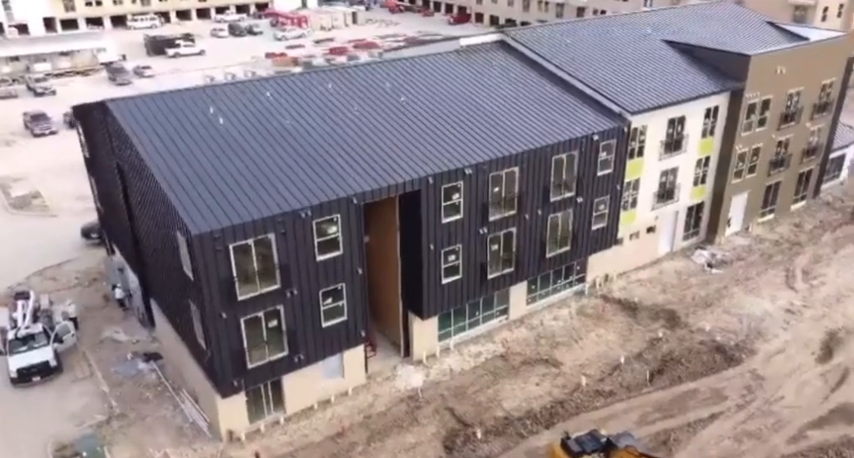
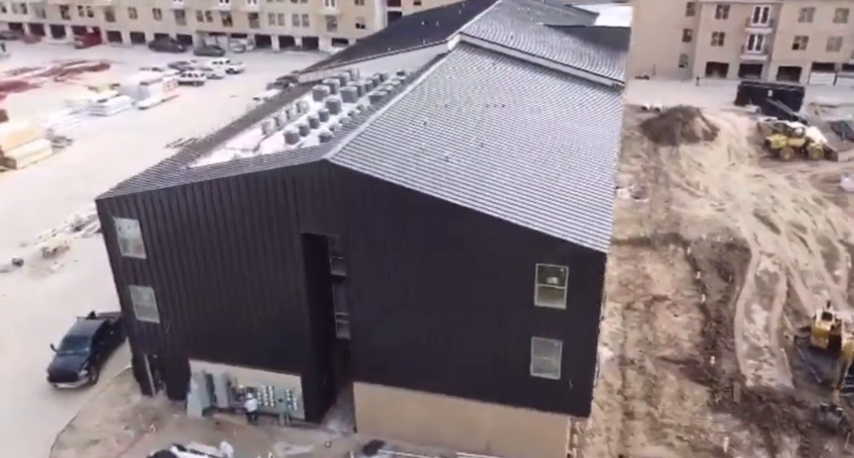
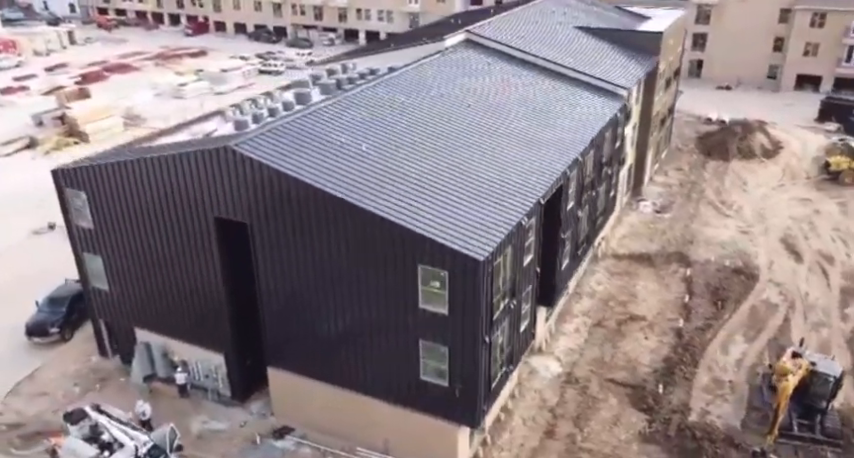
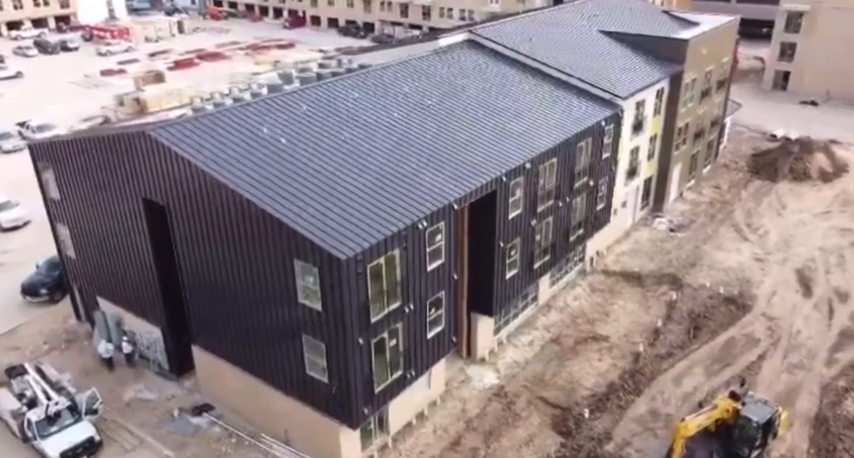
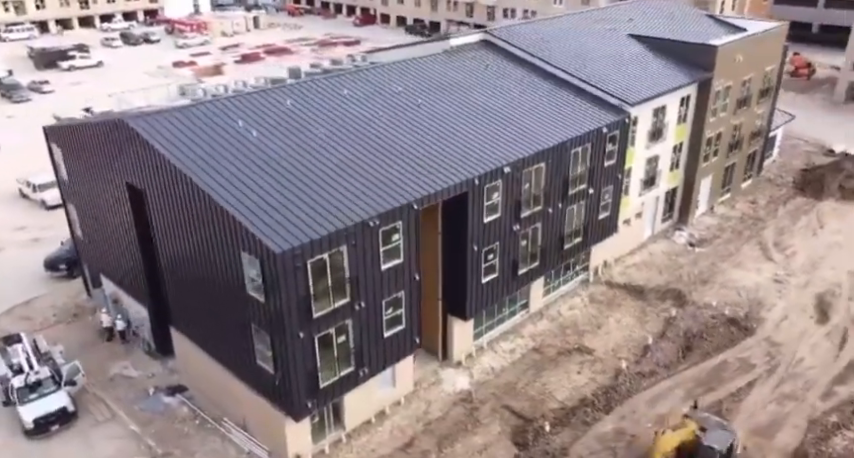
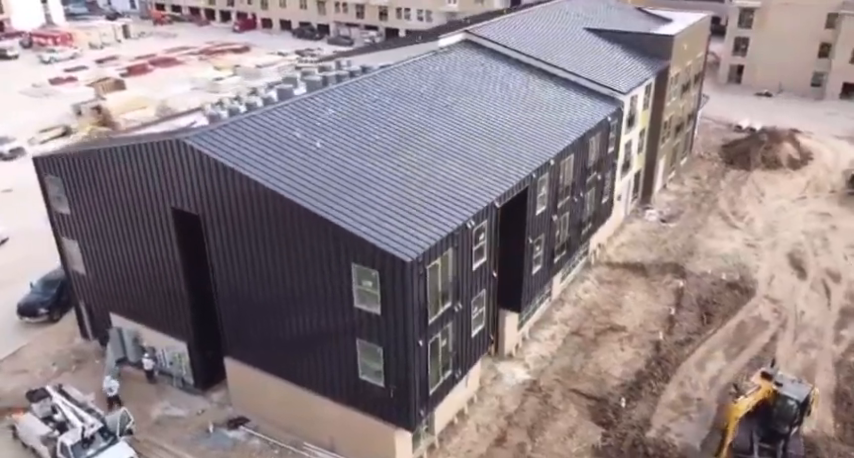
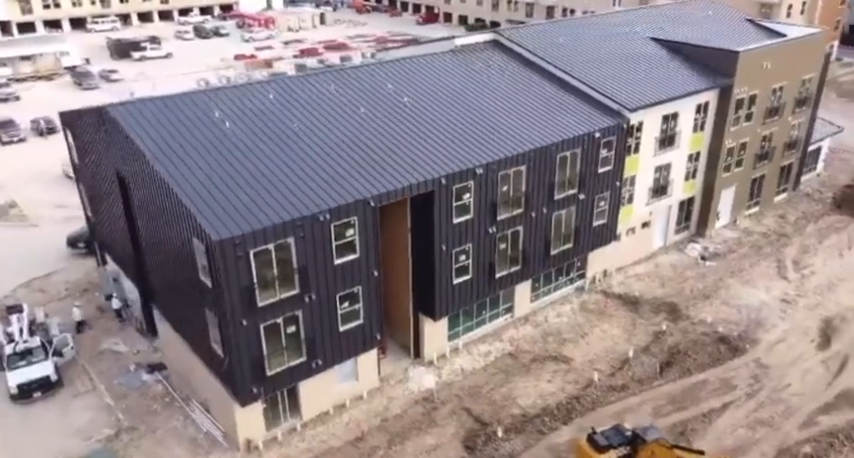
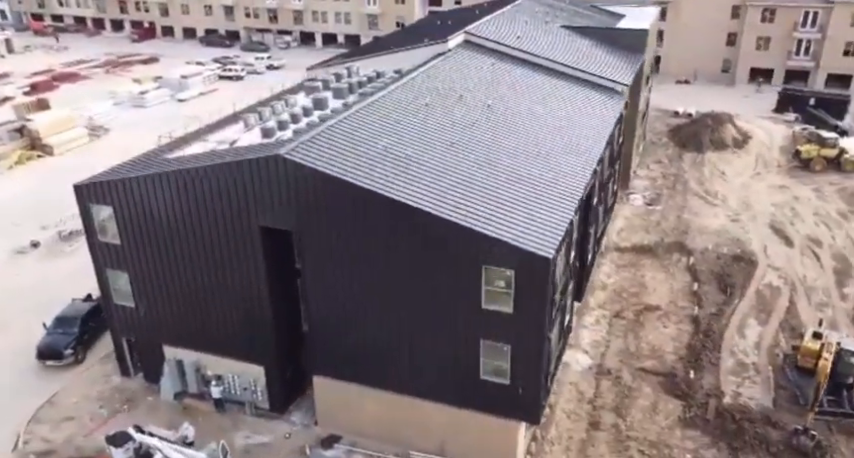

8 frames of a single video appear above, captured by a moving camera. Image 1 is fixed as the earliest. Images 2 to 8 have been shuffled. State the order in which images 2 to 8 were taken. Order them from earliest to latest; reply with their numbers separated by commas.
7, 5, 4, 6, 3, 8, 2
